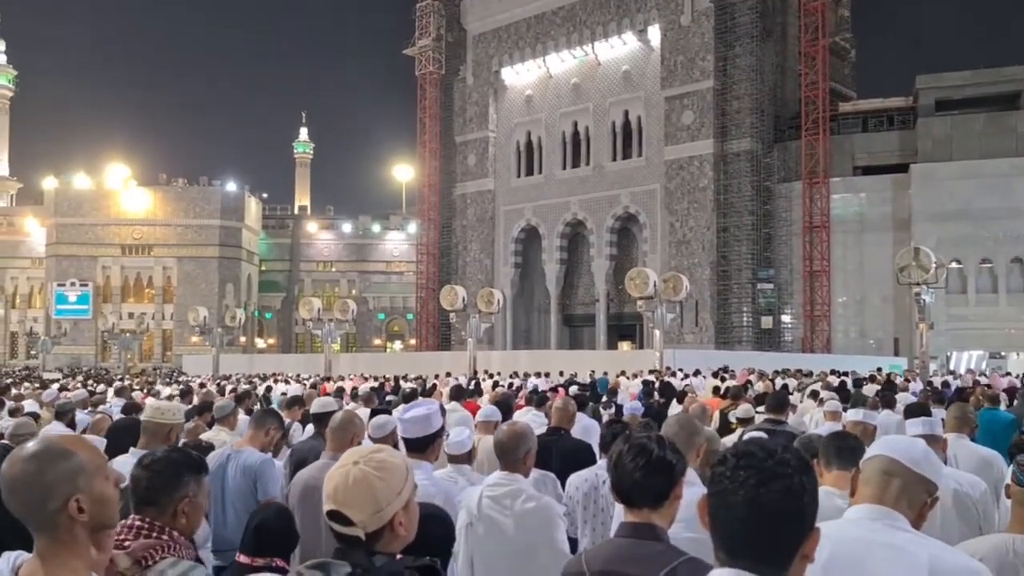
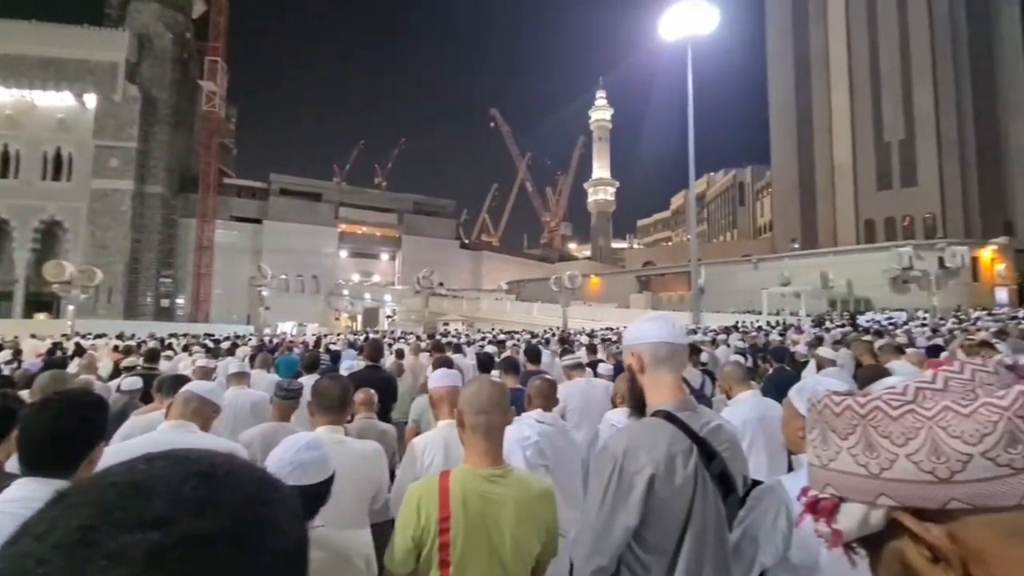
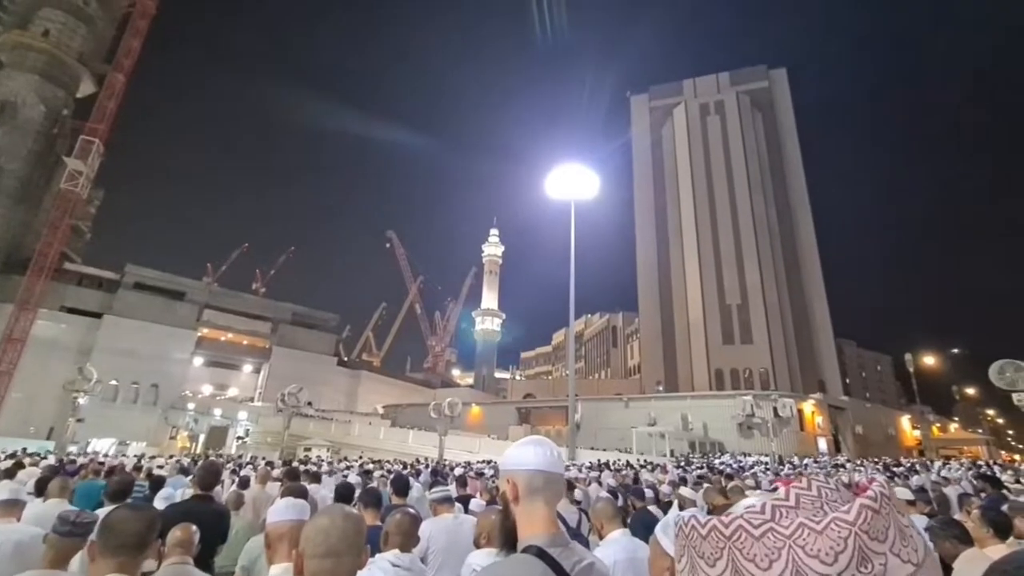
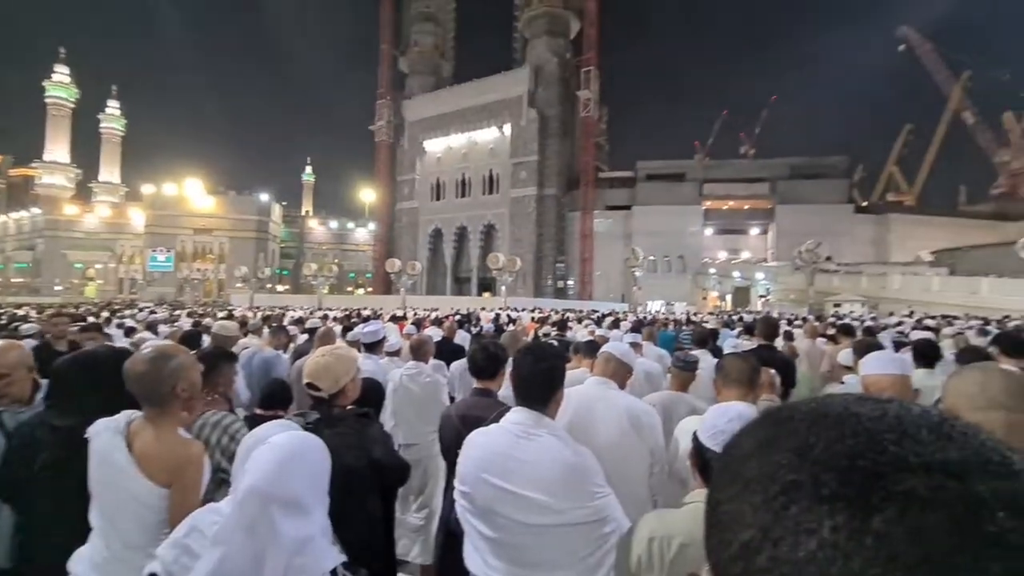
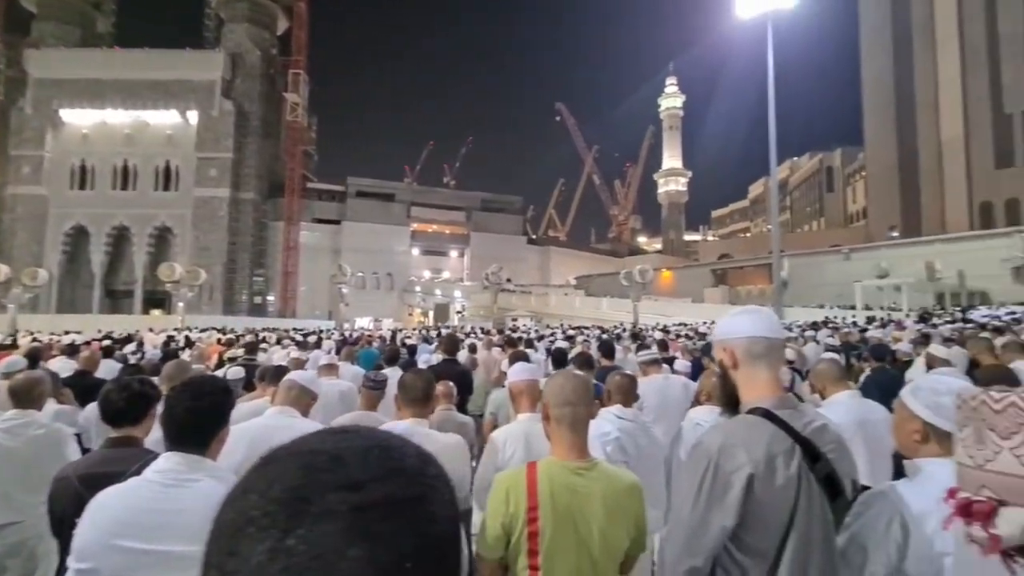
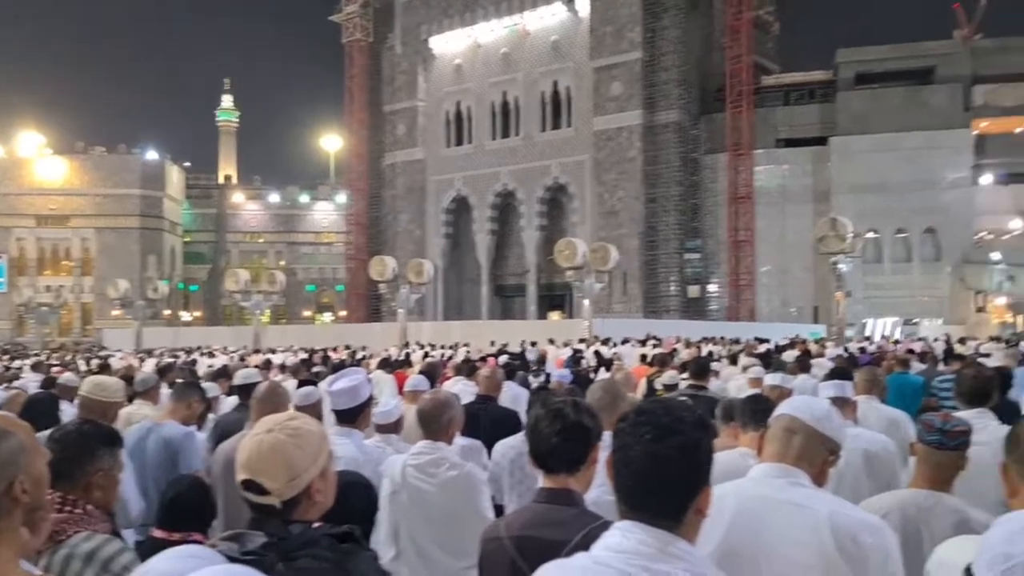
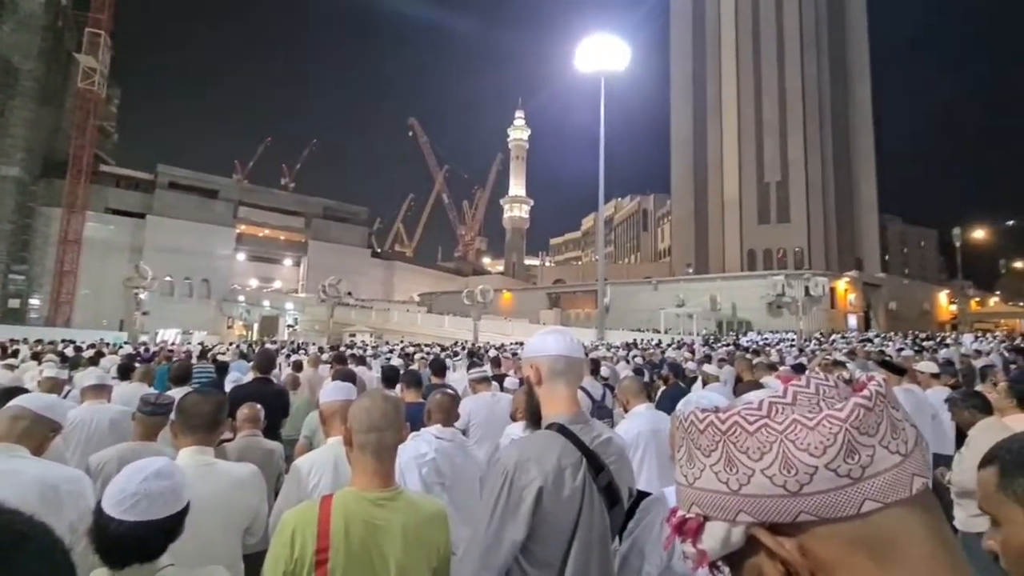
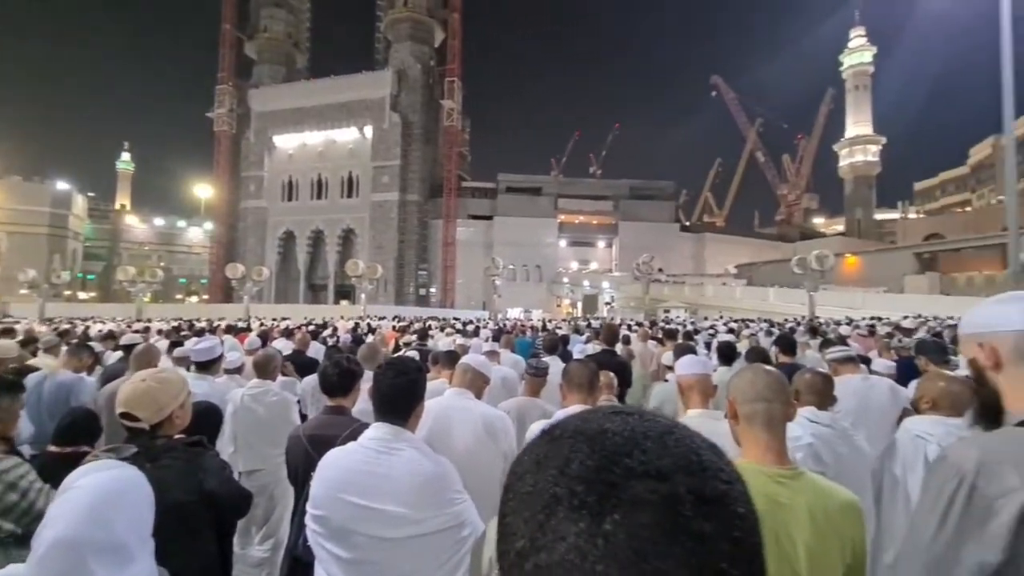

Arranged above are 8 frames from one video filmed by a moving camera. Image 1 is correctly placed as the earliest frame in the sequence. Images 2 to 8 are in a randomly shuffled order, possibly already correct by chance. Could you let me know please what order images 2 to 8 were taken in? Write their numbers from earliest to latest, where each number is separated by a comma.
6, 4, 8, 5, 2, 7, 3
